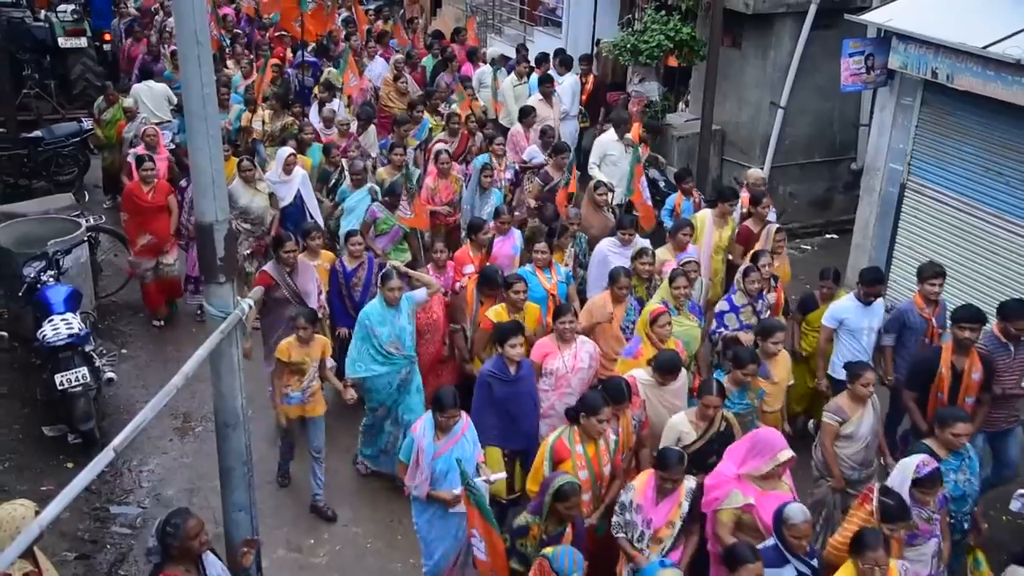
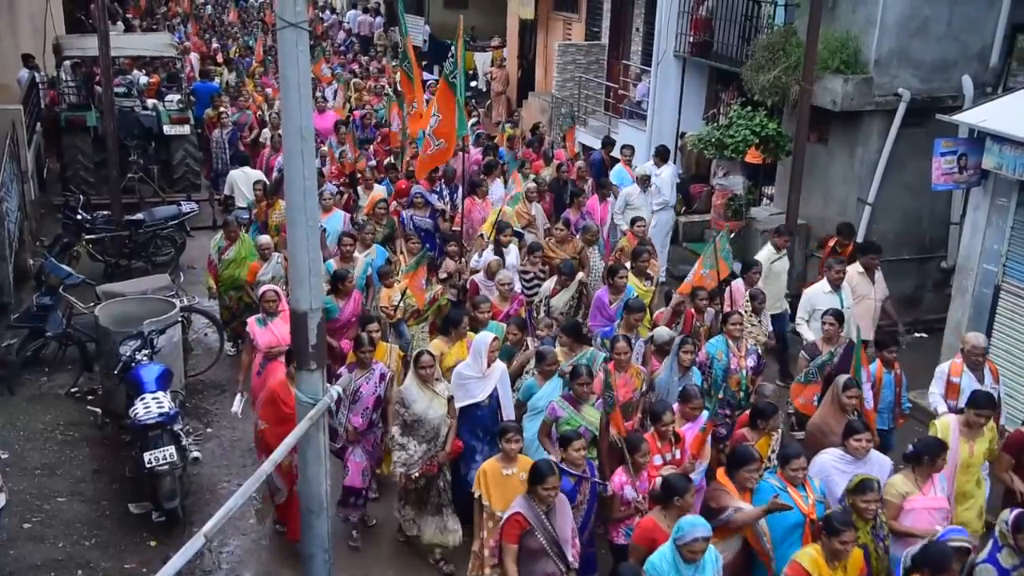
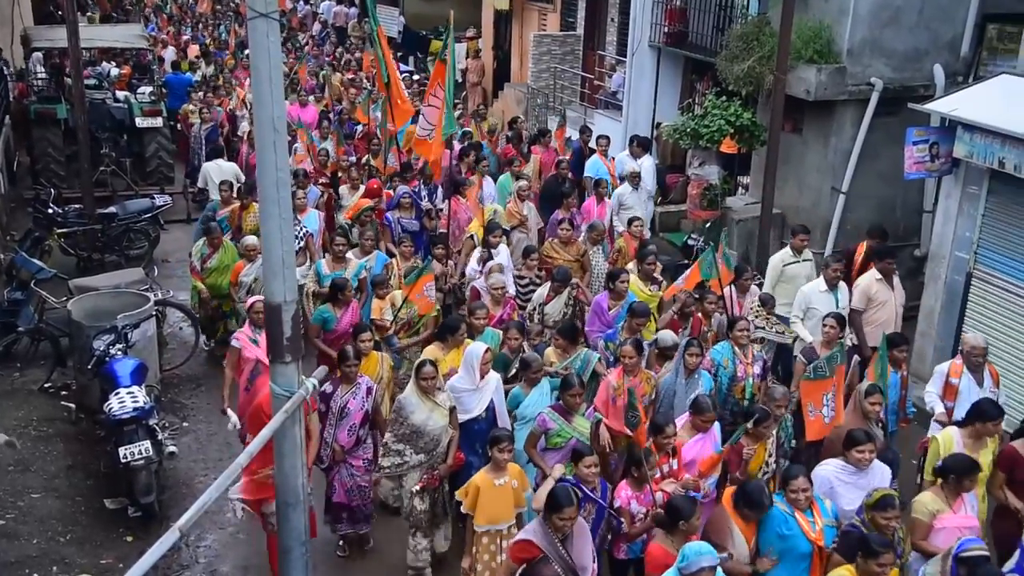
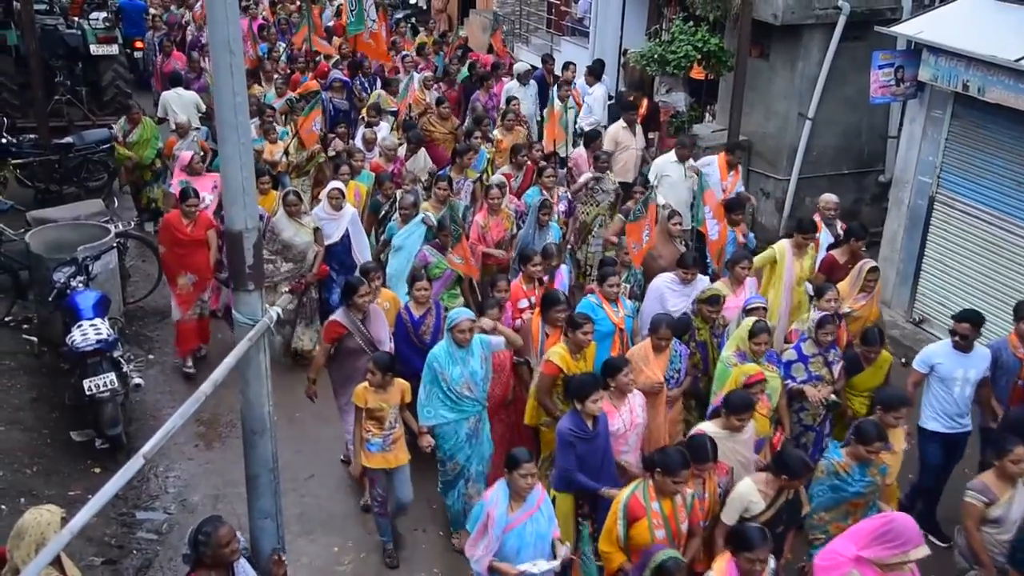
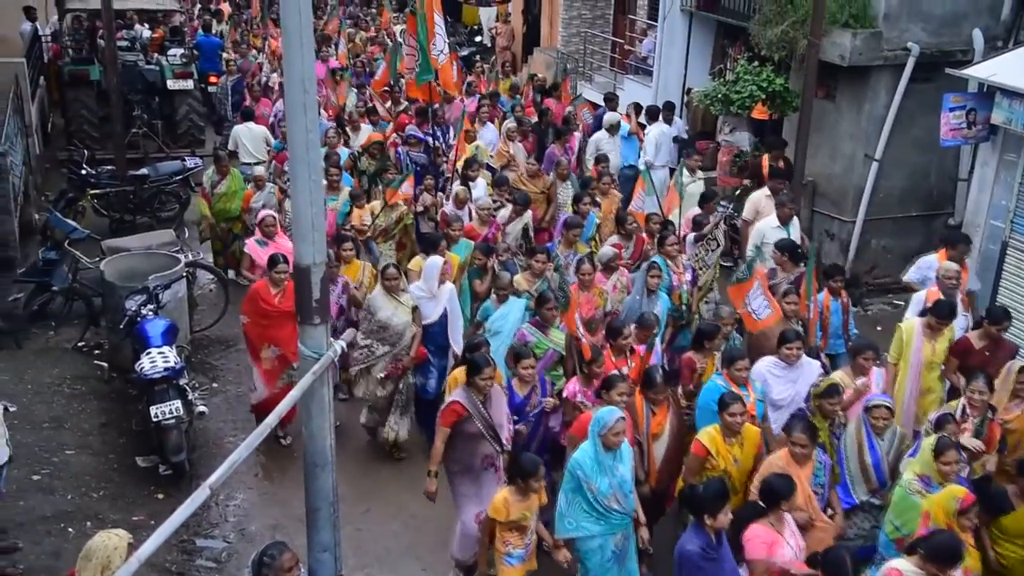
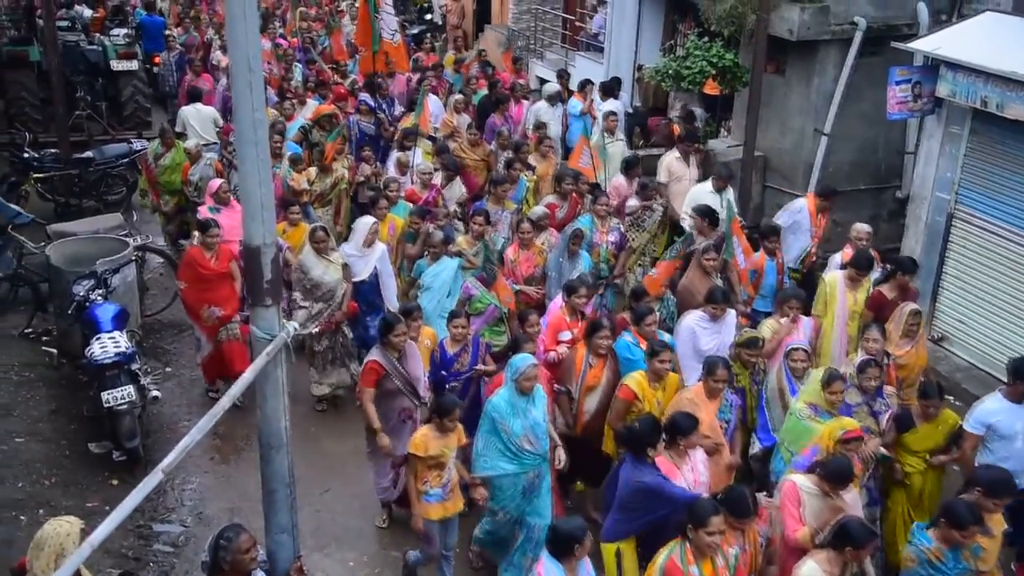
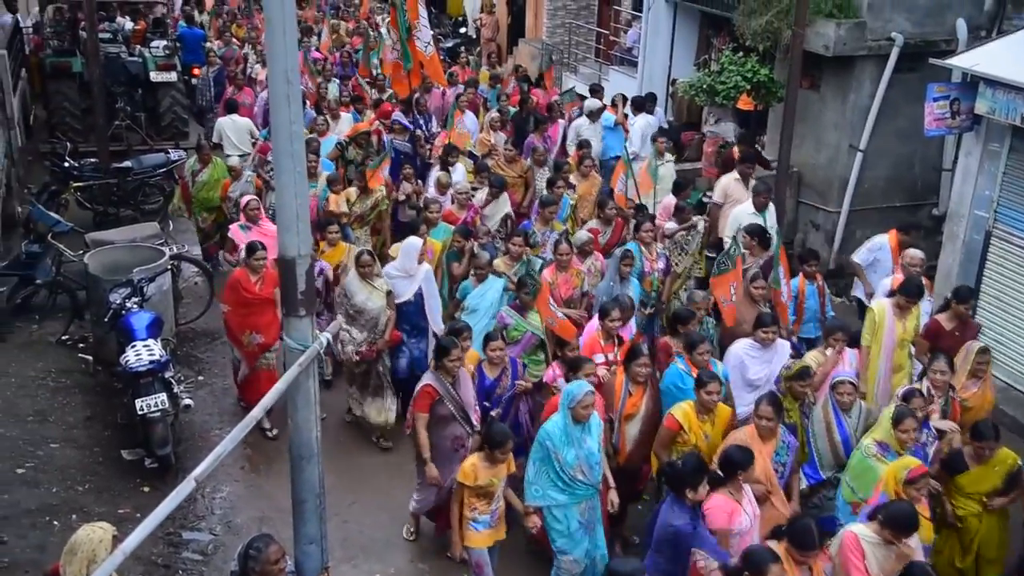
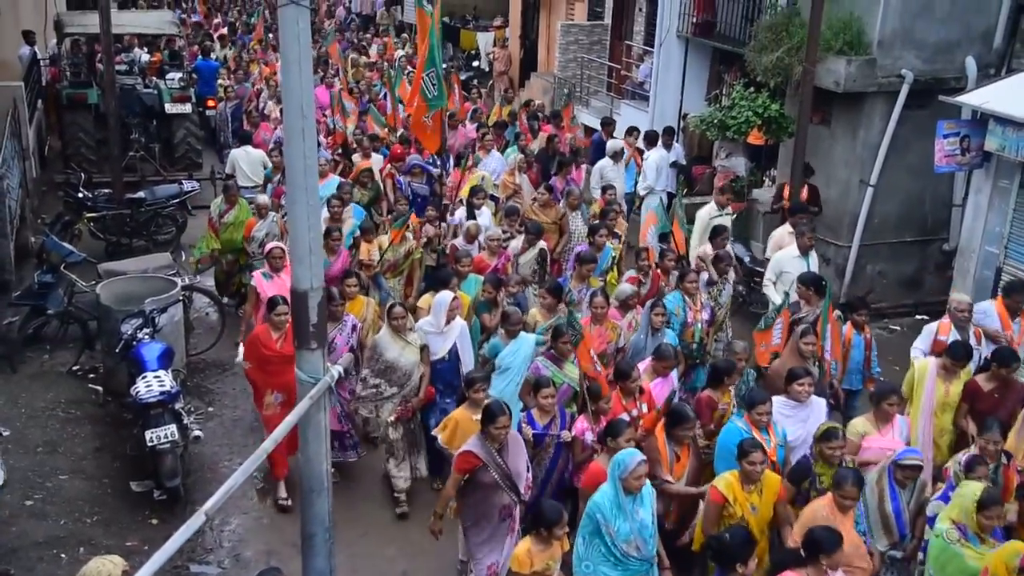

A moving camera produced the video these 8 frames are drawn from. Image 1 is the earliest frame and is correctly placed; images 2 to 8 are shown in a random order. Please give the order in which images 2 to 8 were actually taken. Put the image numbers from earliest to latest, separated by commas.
4, 6, 7, 5, 8, 2, 3
